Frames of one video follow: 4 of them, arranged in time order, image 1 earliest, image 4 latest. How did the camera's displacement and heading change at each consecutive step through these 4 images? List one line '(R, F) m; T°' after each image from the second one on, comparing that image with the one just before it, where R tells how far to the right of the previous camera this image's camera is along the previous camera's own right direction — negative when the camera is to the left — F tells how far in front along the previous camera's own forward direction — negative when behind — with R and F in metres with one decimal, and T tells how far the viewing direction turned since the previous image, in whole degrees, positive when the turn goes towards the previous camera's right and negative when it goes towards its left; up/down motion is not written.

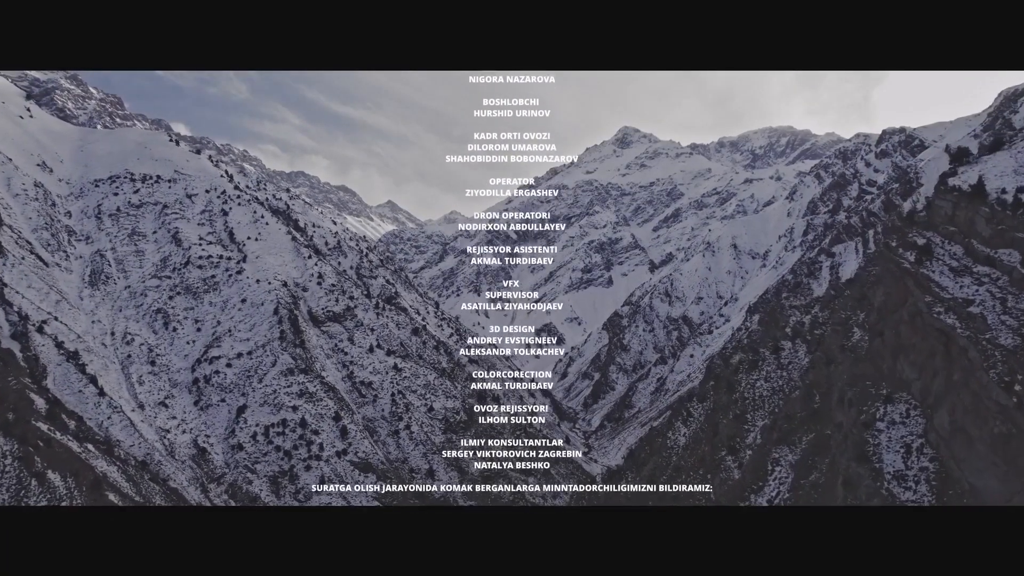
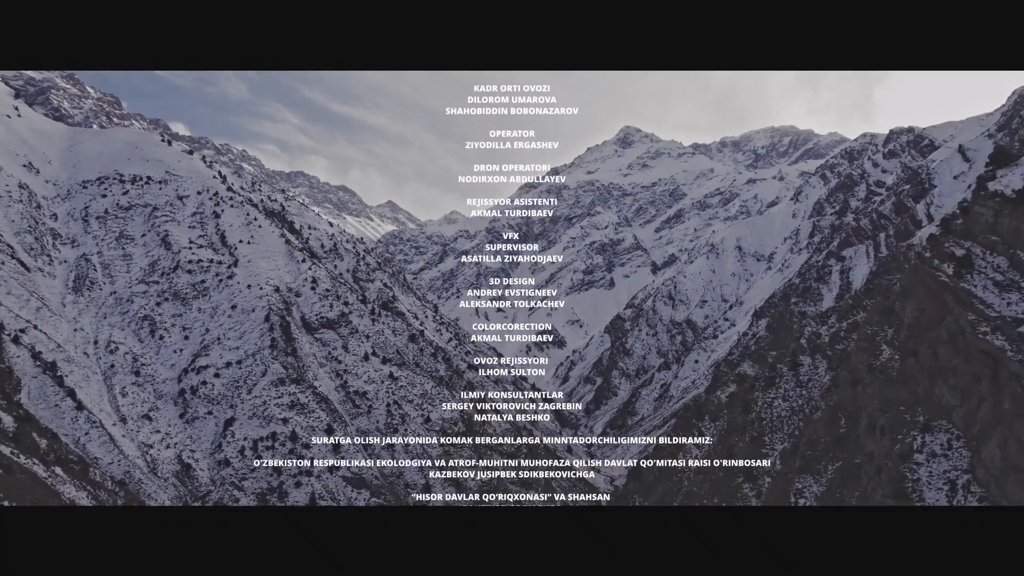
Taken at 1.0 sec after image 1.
(0.0, +1.9) m; 0°
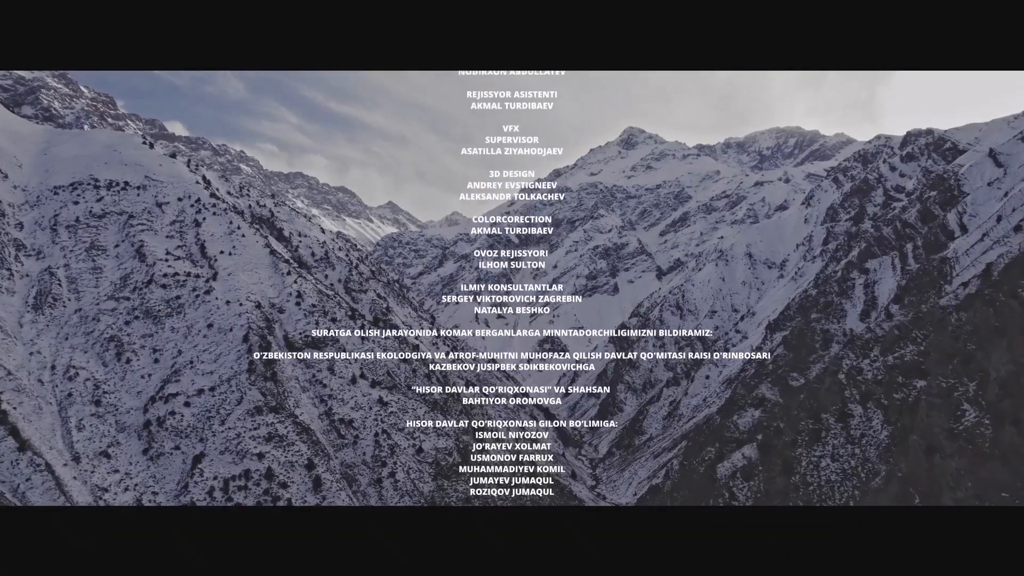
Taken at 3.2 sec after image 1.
(+0.1, +4.0) m; 0°
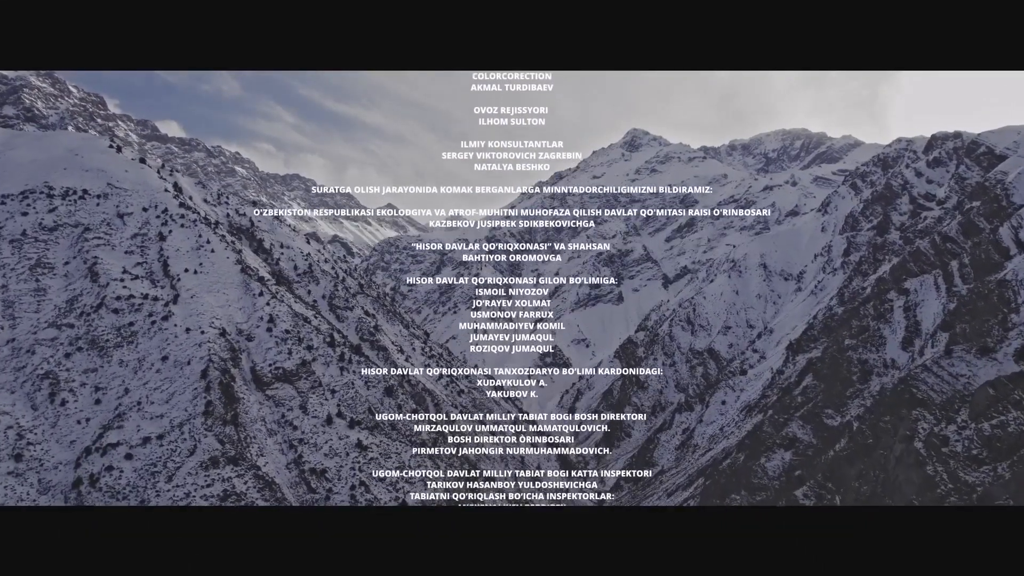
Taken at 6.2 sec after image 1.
(+0.1, +5.9) m; 0°
